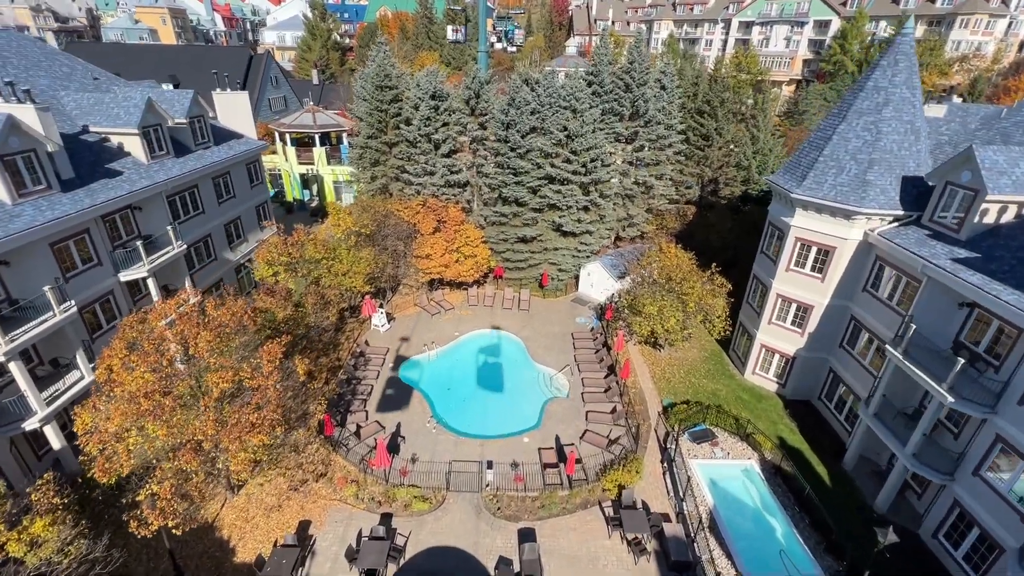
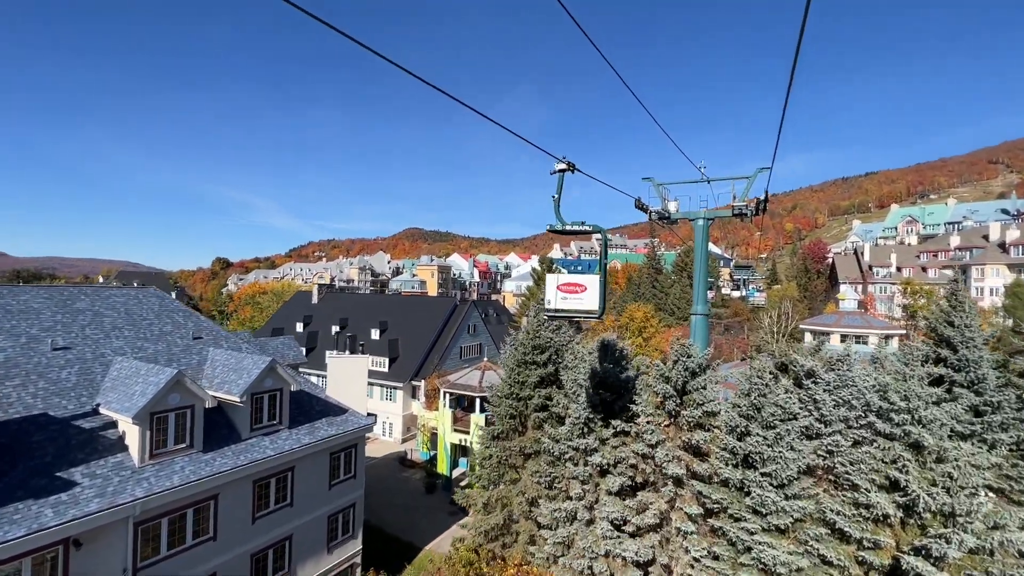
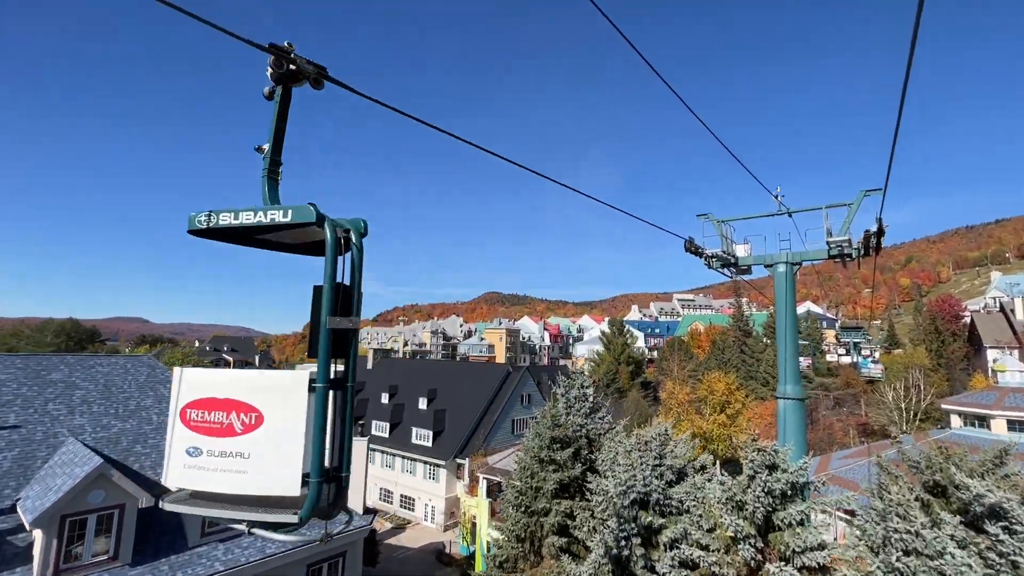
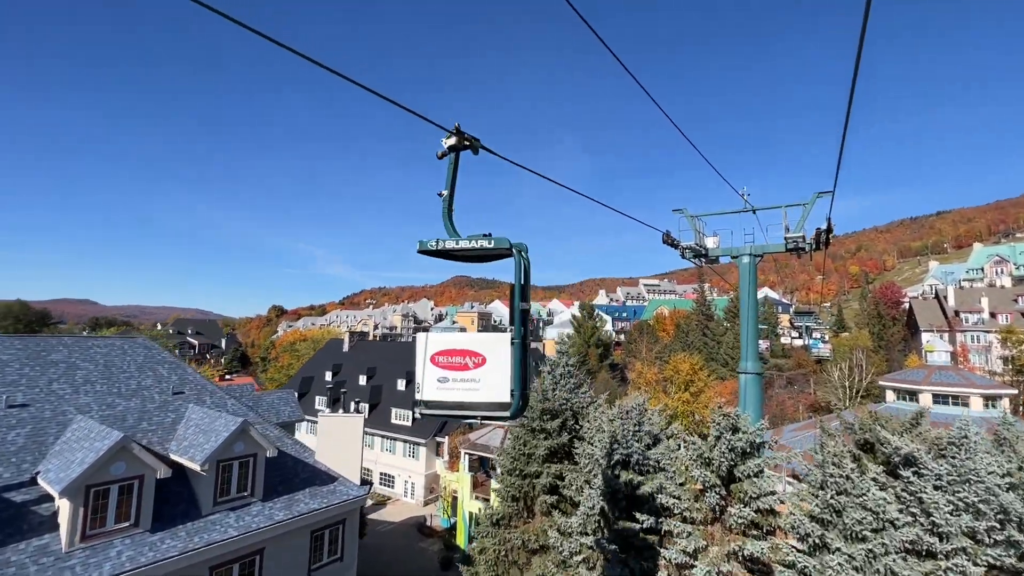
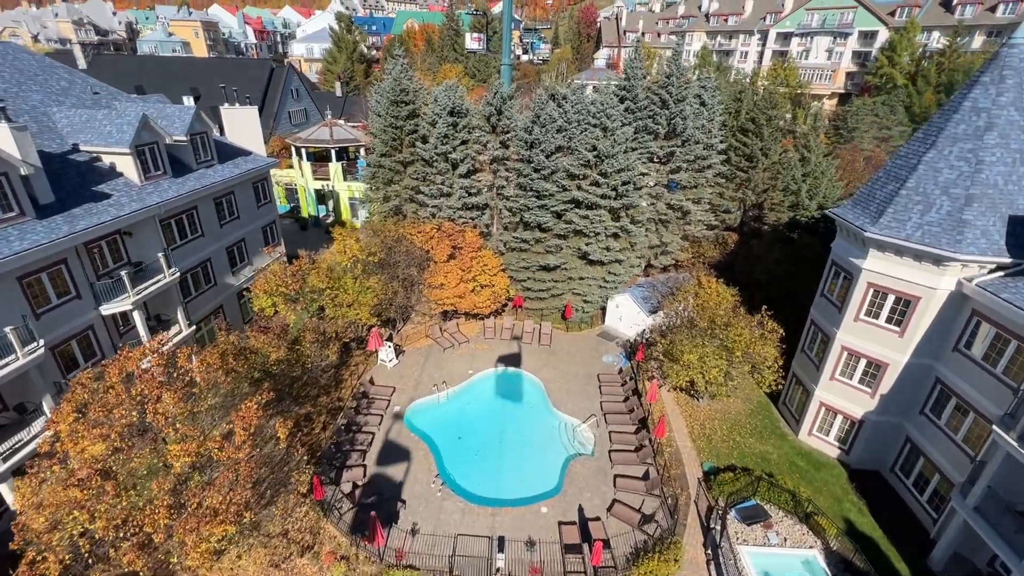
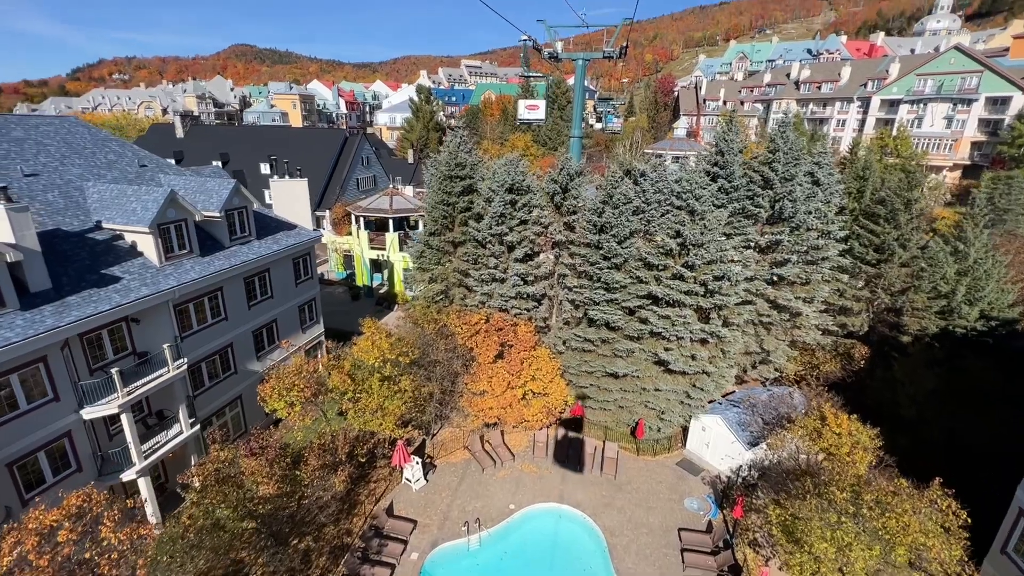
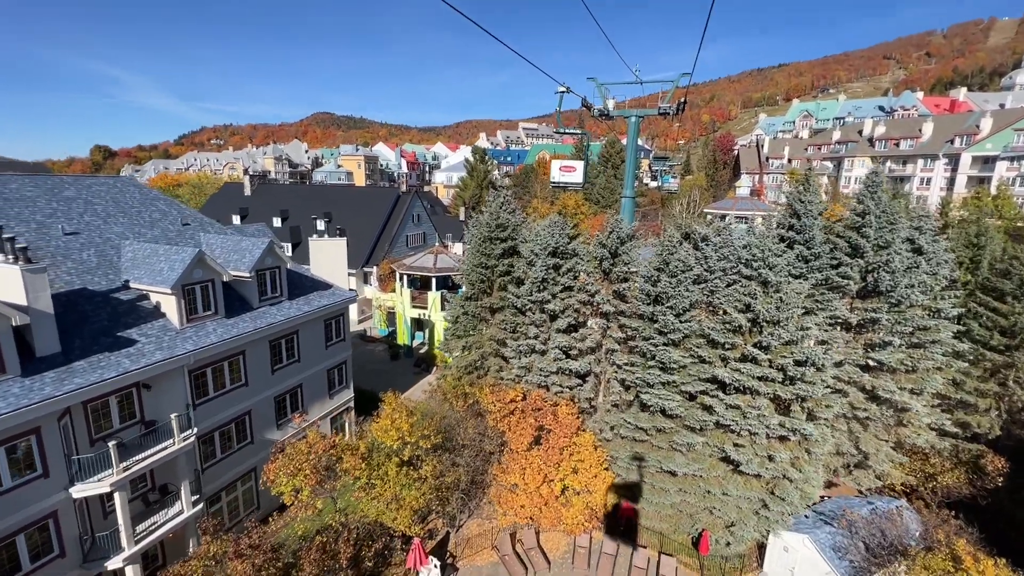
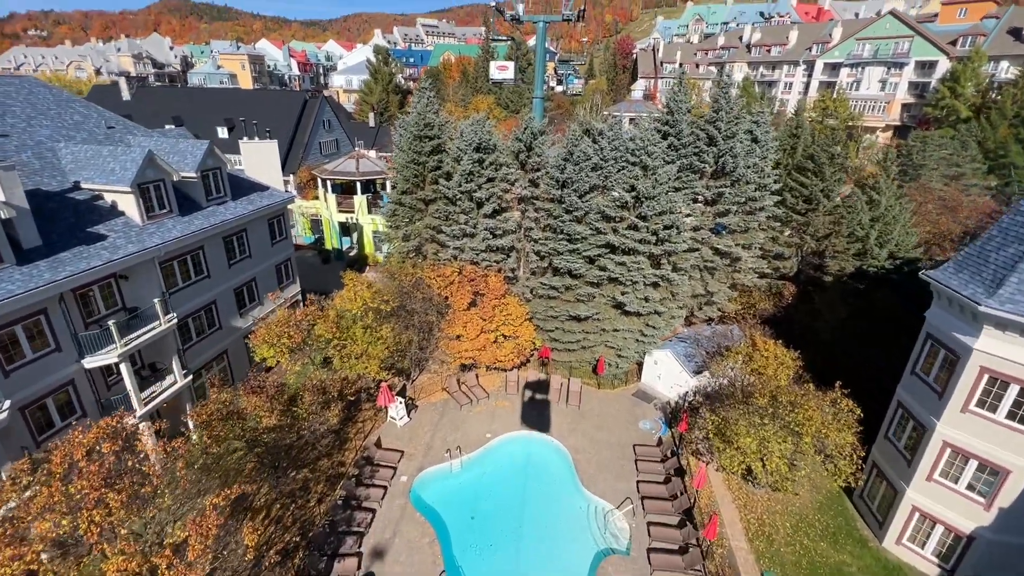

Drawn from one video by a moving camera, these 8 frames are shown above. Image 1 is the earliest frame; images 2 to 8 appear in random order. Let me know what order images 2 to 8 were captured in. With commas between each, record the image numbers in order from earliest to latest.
5, 8, 6, 7, 2, 4, 3
